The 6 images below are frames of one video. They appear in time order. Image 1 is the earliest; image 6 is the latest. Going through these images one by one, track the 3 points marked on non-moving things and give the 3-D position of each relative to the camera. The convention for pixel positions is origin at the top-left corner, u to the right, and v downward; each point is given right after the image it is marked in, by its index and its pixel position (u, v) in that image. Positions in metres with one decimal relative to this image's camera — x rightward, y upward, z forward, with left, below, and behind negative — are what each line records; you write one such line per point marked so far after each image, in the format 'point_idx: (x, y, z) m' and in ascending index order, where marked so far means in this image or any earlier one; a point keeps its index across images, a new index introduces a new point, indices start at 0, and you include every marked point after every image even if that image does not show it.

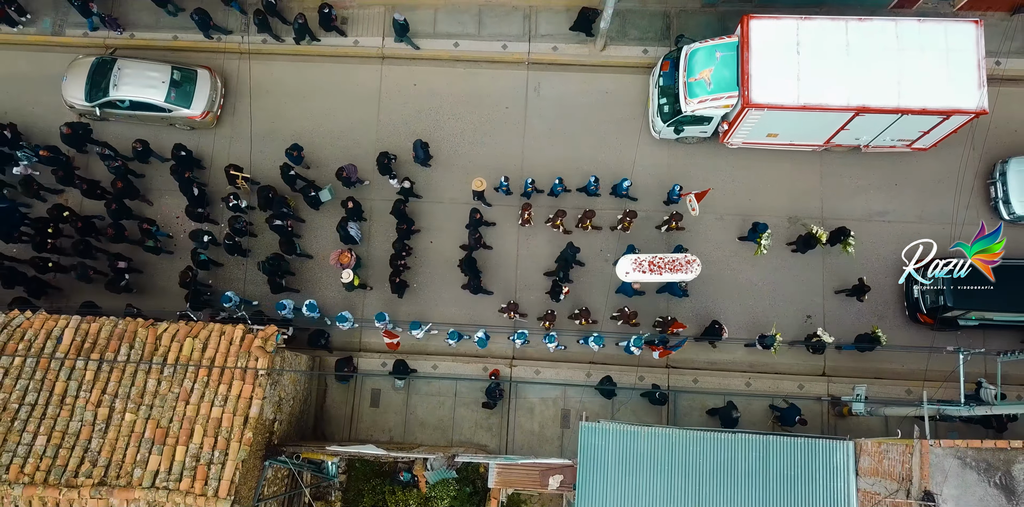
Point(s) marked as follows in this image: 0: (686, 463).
0: (+2.9, -3.5, +8.6) m
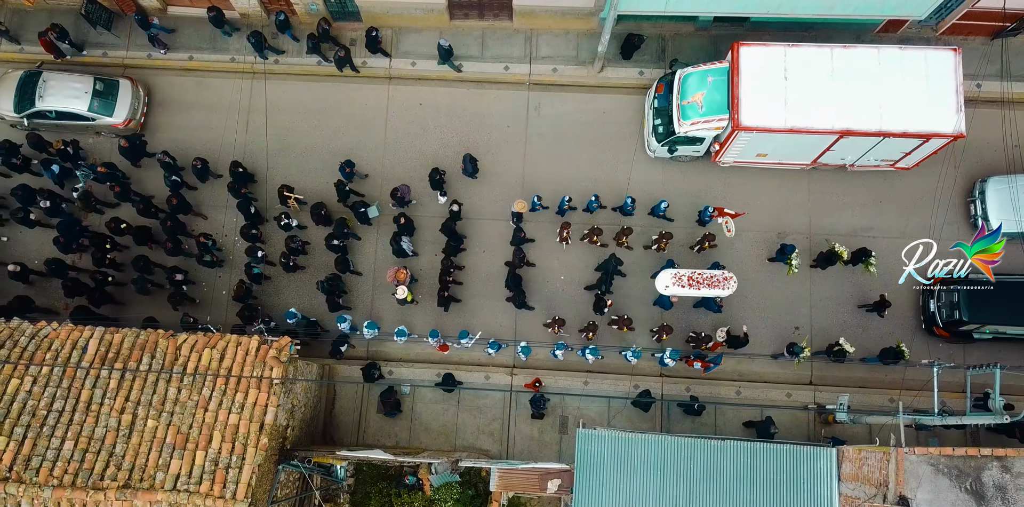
0: (+2.9, -3.8, +9.1) m
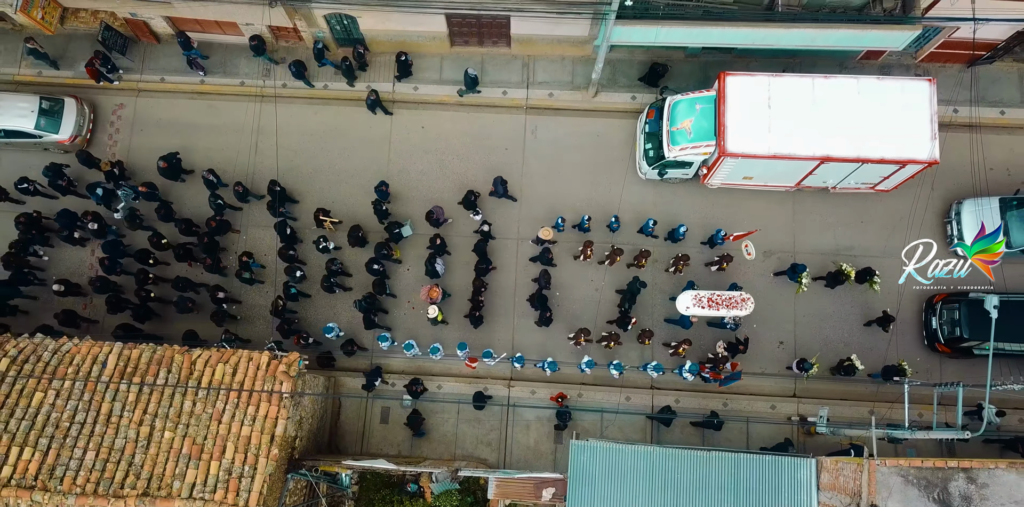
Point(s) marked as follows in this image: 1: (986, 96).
0: (+2.9, -4.2, +9.6) m
1: (+11.7, +3.9, +12.7) m
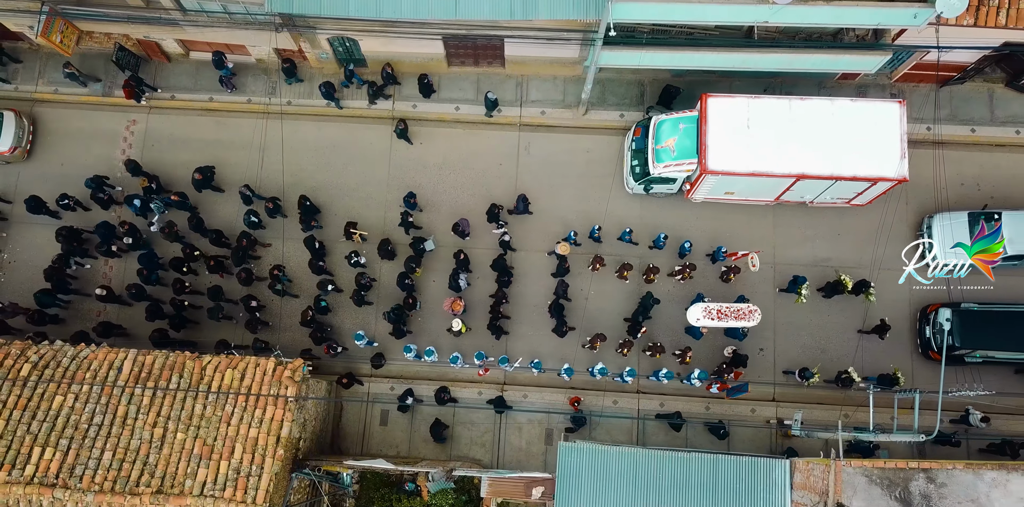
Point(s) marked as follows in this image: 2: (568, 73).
0: (+2.7, -4.4, +10.2) m
1: (+11.5, +3.6, +13.3) m
2: (+1.5, +4.8, +13.7) m
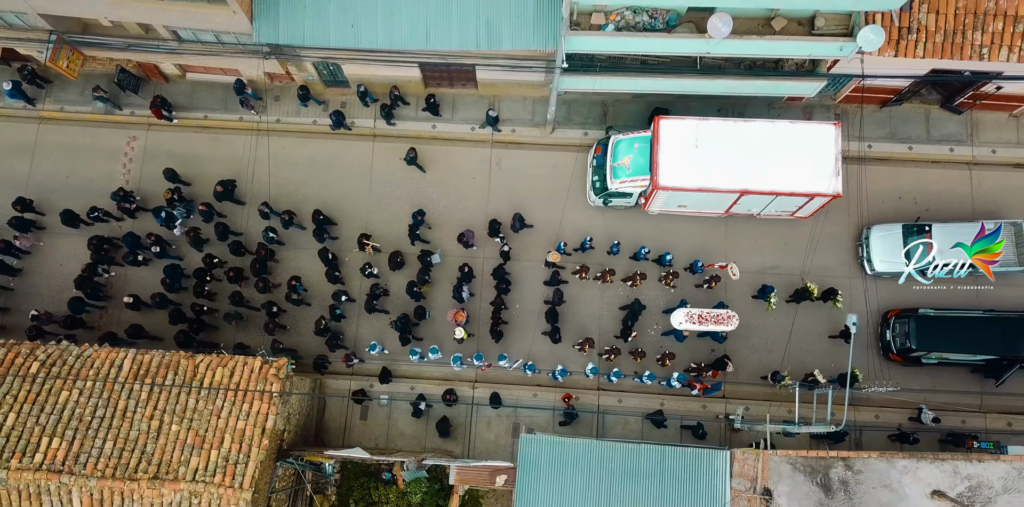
0: (+1.9, -4.6, +11.3) m
1: (+10.7, +3.4, +14.4) m
2: (+0.7, +4.6, +14.7) m
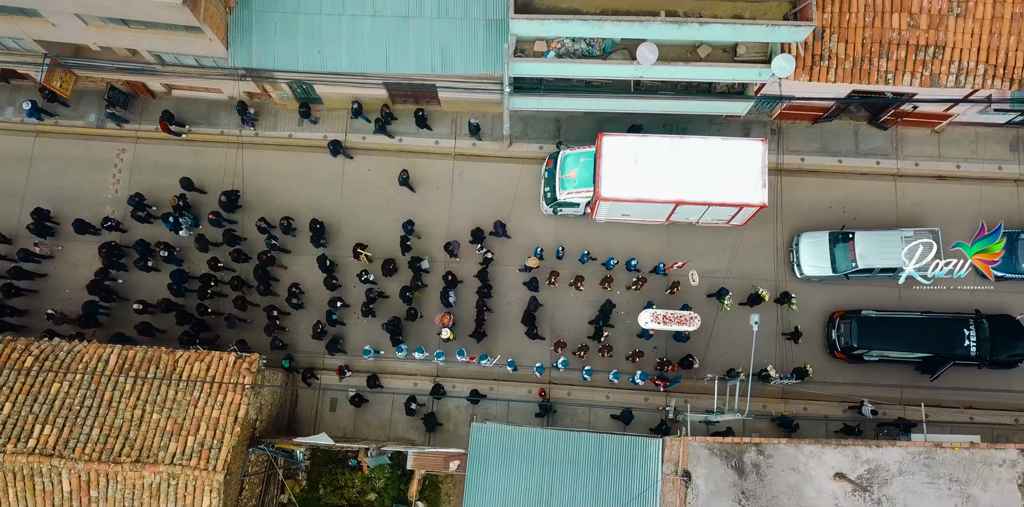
0: (+0.7, -4.8, +12.4) m
1: (+9.5, +3.2, +15.6) m
2: (-0.5, +4.4, +15.9) m
